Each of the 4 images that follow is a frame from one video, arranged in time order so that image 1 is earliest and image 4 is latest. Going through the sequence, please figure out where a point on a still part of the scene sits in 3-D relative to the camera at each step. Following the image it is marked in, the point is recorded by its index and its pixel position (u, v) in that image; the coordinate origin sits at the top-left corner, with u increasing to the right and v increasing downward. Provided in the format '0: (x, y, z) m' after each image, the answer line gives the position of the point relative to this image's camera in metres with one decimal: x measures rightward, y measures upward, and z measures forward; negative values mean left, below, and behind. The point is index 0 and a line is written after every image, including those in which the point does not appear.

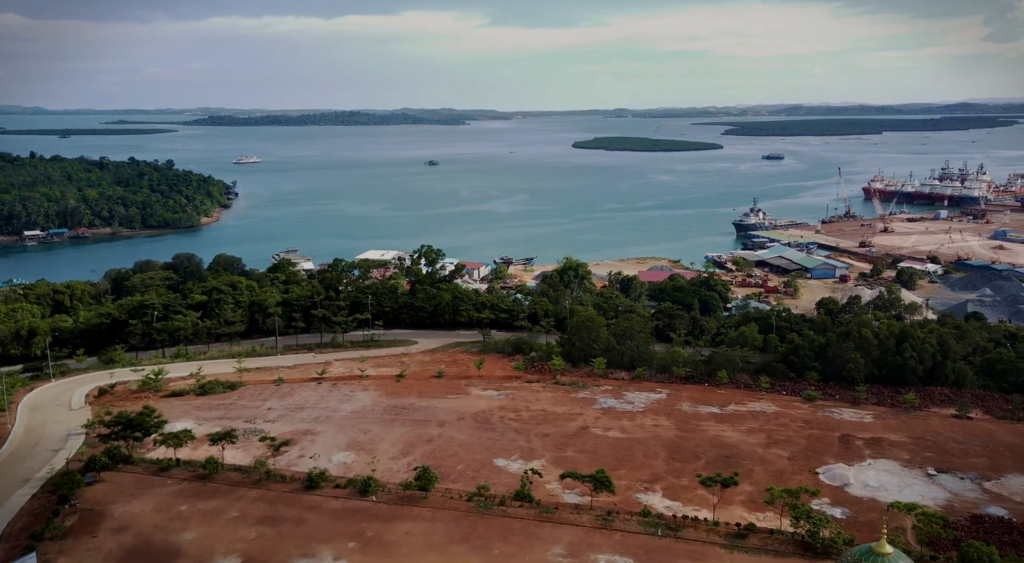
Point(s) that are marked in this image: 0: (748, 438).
0: (+2.9, -1.9, +9.2) m
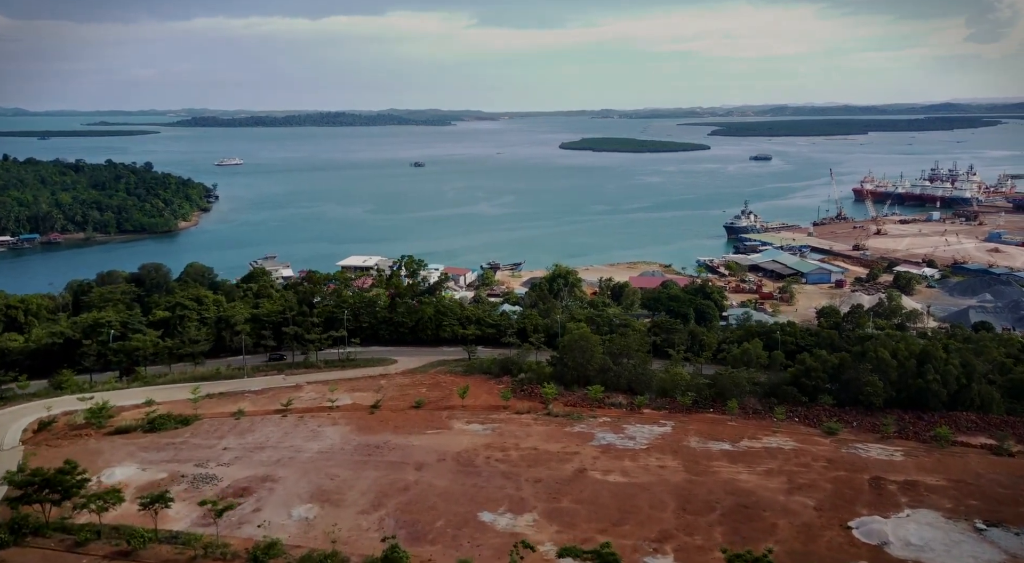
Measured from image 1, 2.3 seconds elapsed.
0: (+2.8, -2.2, +8.1) m
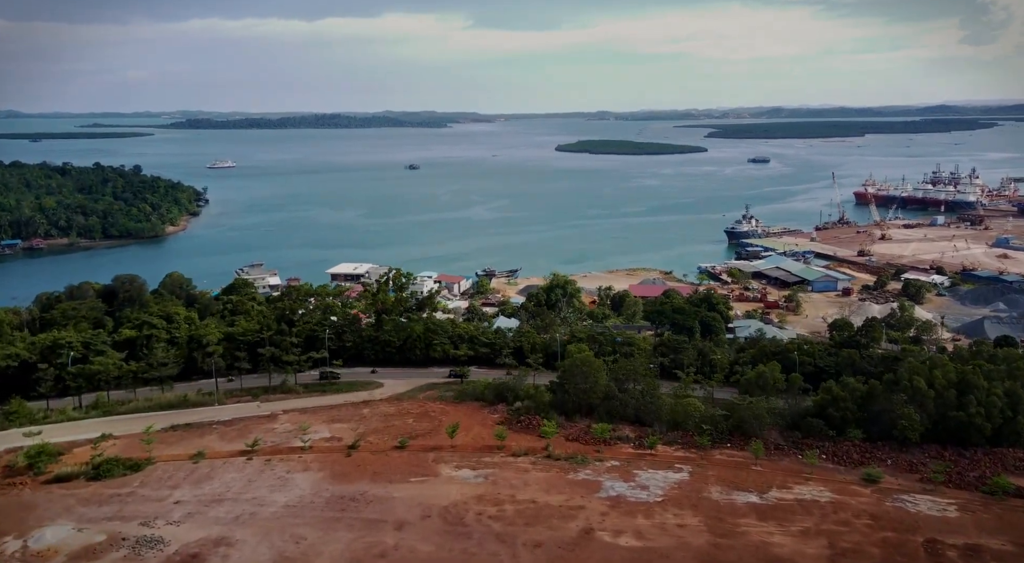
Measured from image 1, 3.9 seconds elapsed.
0: (+2.7, -2.5, +7.0) m
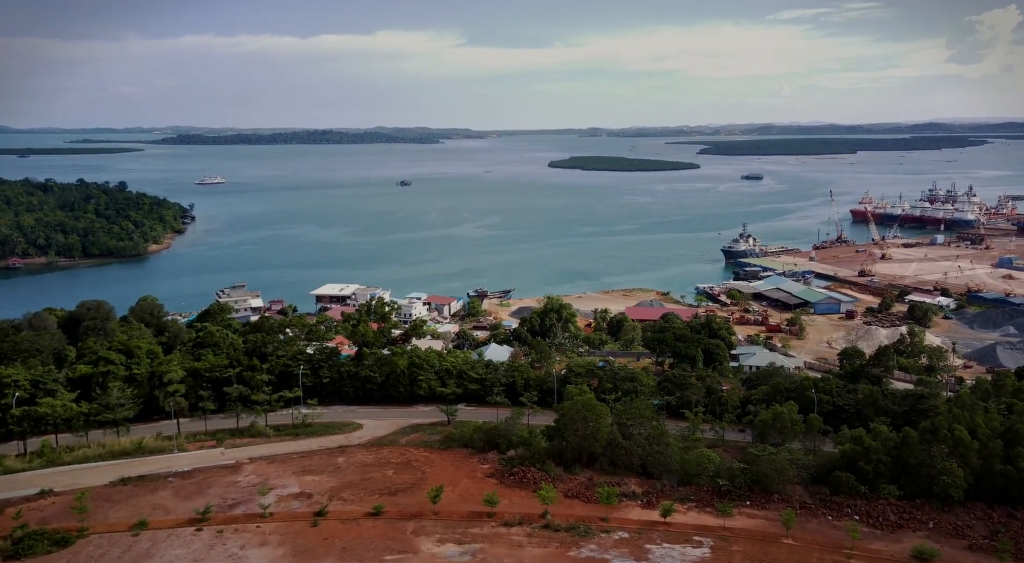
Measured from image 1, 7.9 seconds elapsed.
0: (+2.7, -2.9, +5.8) m
